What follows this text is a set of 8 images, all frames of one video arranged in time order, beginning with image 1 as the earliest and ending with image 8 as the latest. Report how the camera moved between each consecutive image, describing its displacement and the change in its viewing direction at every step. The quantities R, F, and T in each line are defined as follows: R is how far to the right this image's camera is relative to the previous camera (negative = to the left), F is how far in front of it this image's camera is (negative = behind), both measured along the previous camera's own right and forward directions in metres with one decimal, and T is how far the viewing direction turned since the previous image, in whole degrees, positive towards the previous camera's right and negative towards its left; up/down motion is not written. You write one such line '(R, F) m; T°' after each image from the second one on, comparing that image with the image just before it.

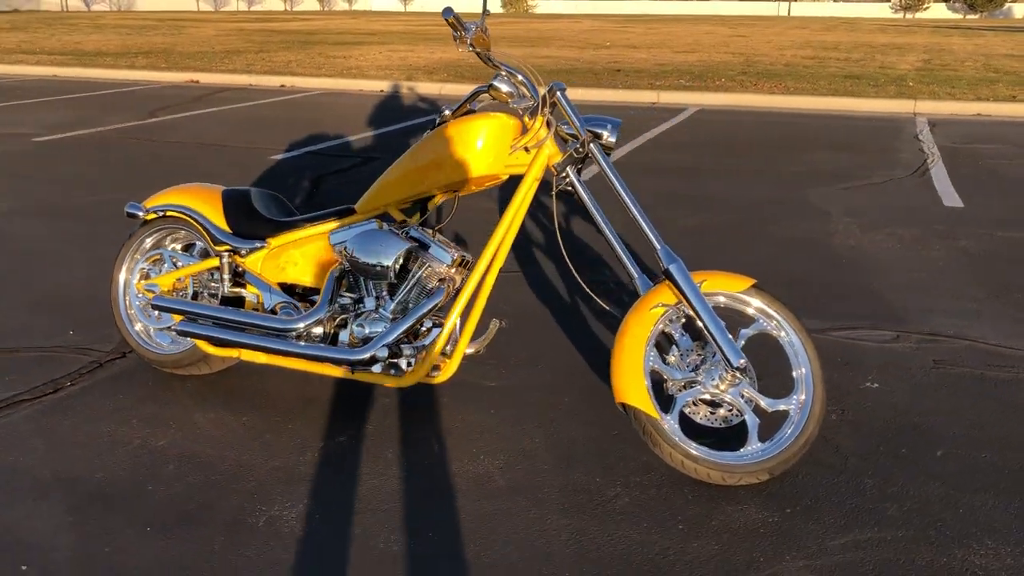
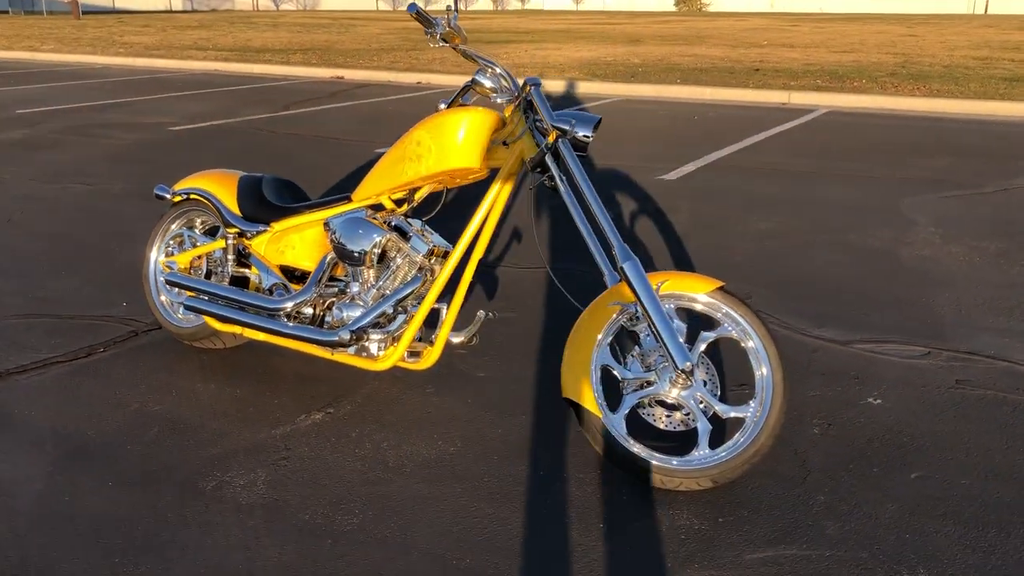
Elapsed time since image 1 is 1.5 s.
(+0.7, 0.0) m; -10°
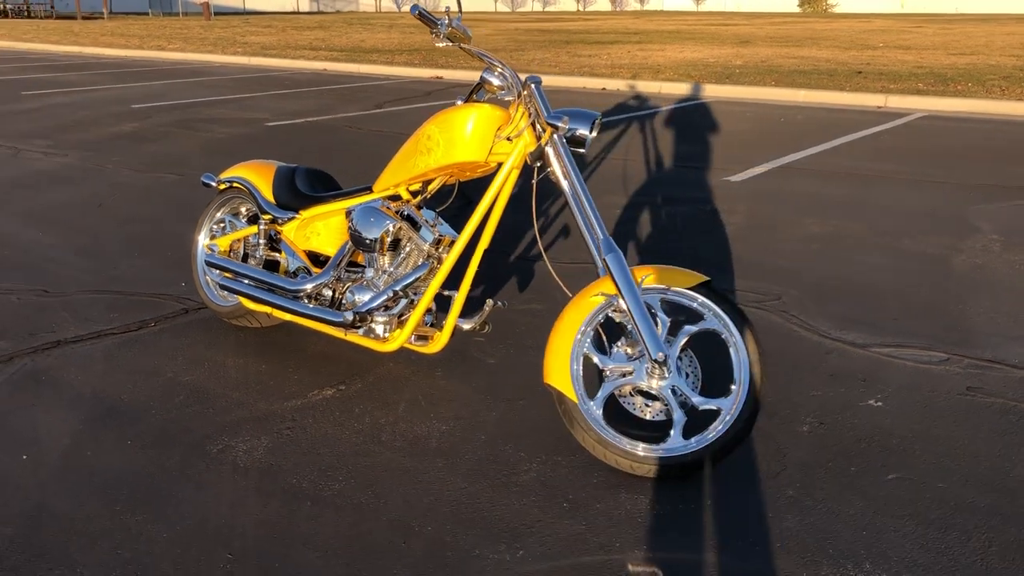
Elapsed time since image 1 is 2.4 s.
(+0.5, -0.1) m; -7°
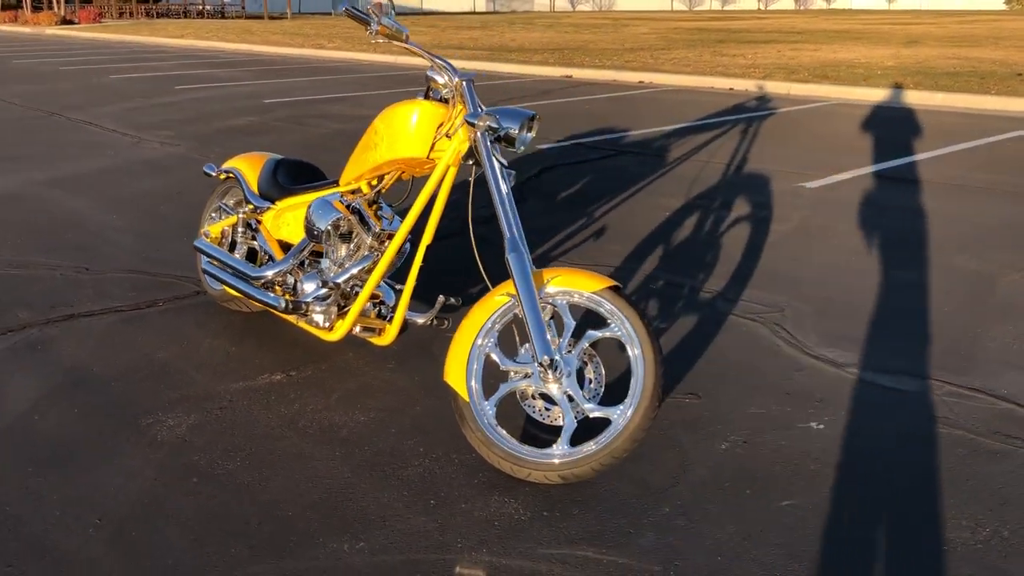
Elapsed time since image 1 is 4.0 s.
(+1.0, +0.1) m; -10°
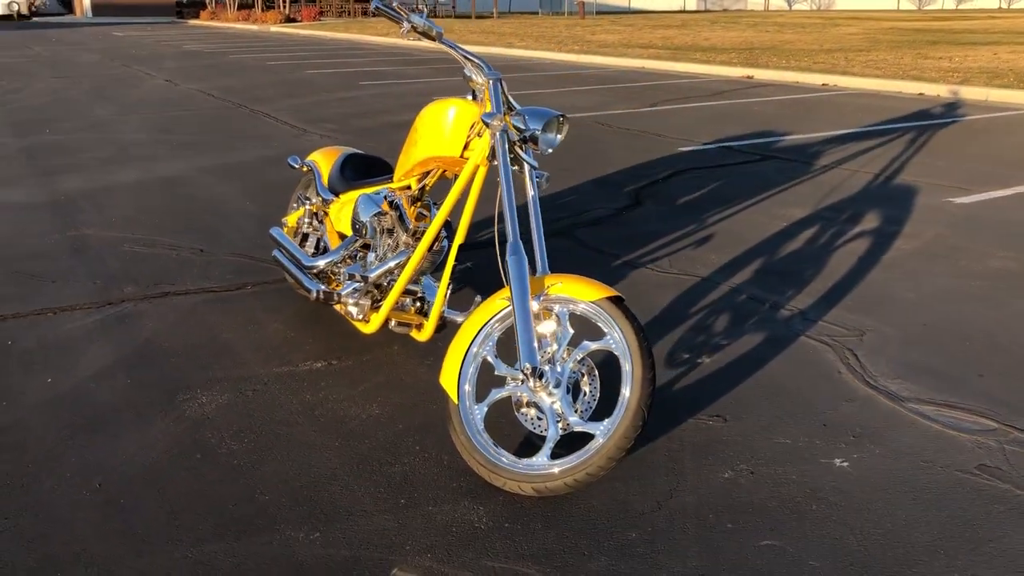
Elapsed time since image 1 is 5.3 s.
(+0.7, +0.1) m; -12°
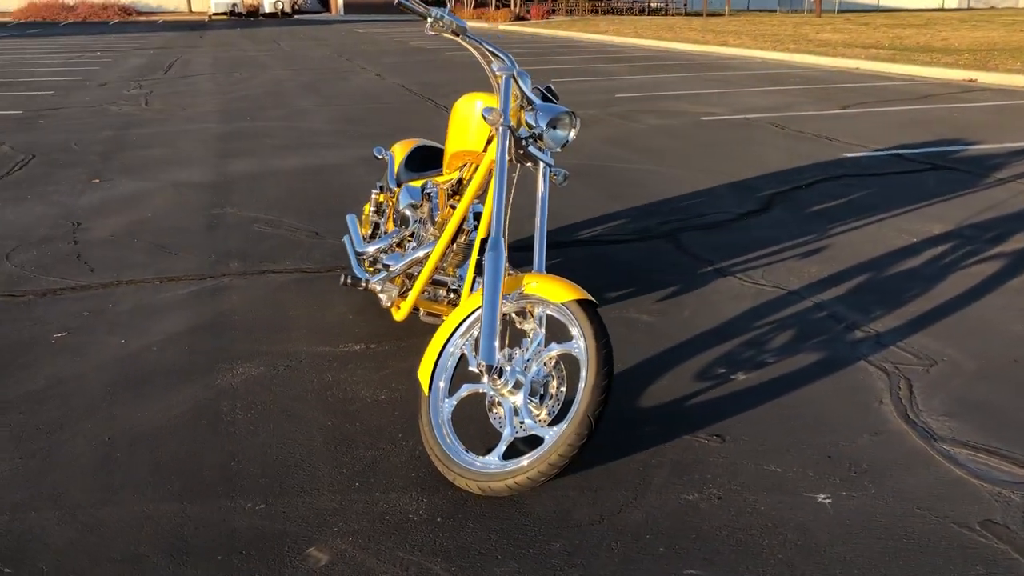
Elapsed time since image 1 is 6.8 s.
(+0.8, +0.1) m; -14°
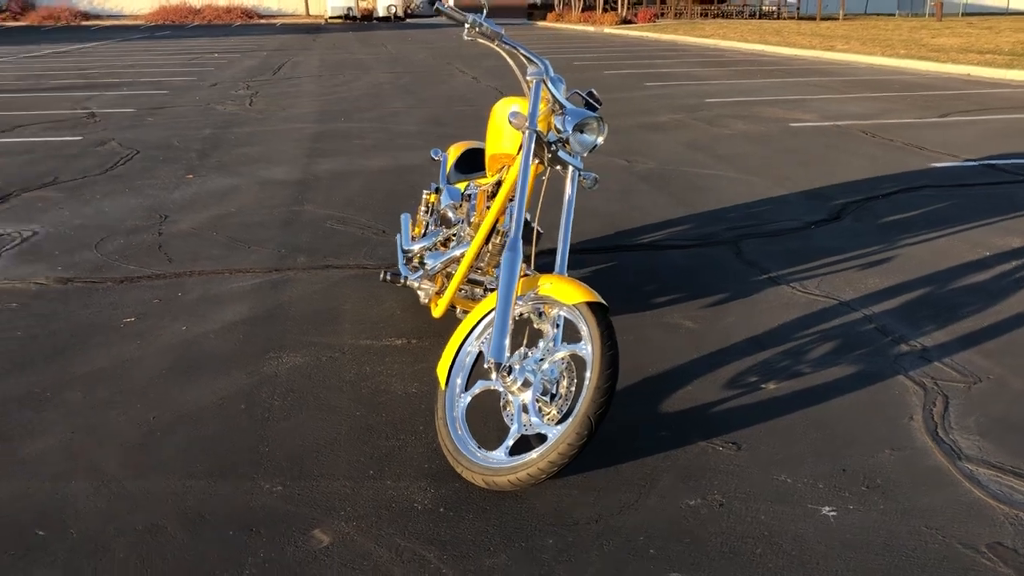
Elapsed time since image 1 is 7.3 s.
(+0.3, -0.1) m; -6°
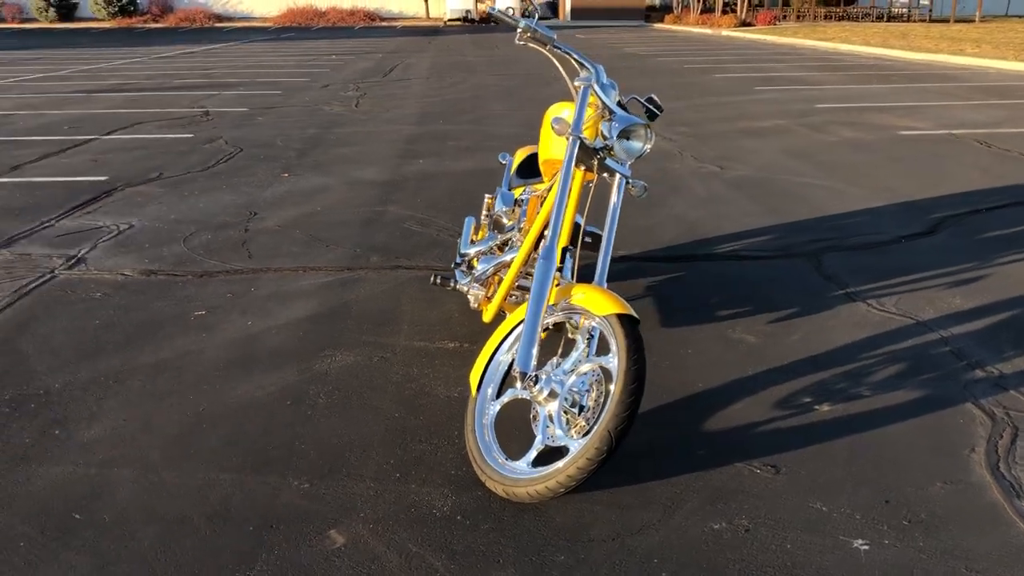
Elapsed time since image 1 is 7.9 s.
(+0.3, +0.1) m; -7°
